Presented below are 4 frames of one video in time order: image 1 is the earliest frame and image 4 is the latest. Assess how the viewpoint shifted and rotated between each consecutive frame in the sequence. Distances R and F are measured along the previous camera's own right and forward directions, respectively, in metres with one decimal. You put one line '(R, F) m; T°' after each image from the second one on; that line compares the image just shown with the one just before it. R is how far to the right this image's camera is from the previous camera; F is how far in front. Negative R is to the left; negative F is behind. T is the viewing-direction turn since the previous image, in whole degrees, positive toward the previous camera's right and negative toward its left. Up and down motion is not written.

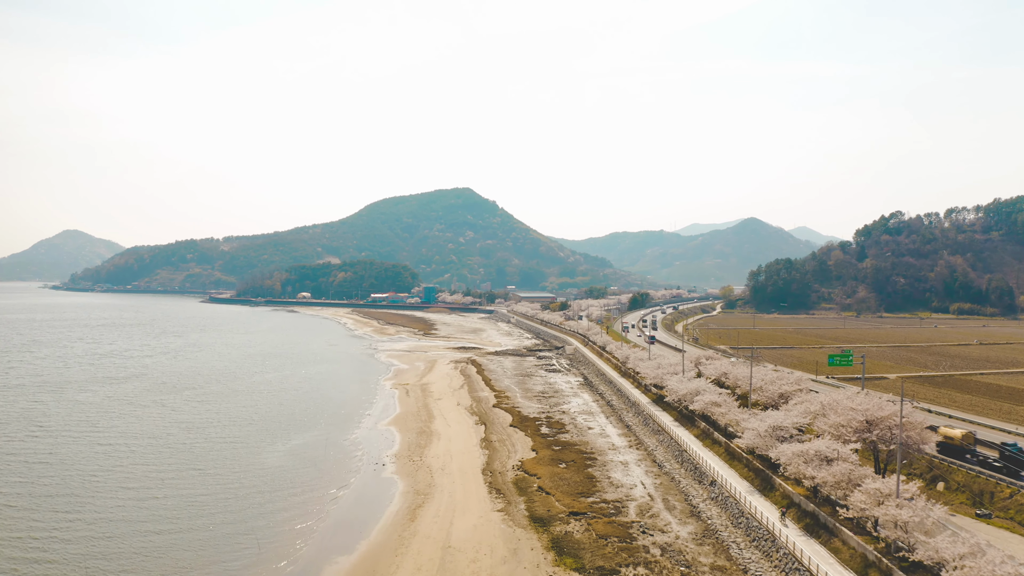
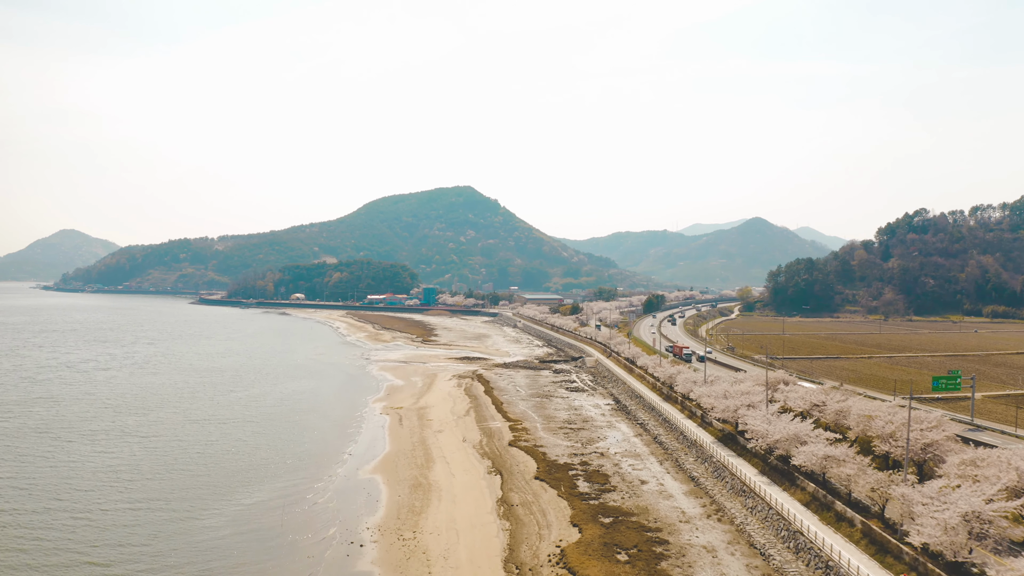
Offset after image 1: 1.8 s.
(-1.0, +7.5) m; 0°
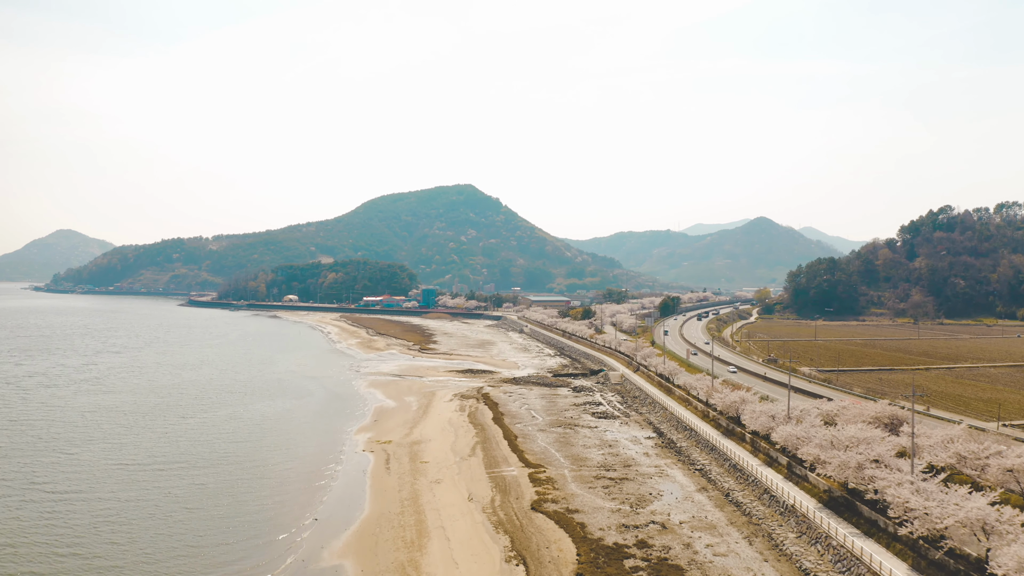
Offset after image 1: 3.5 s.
(-0.8, +7.0) m; 0°
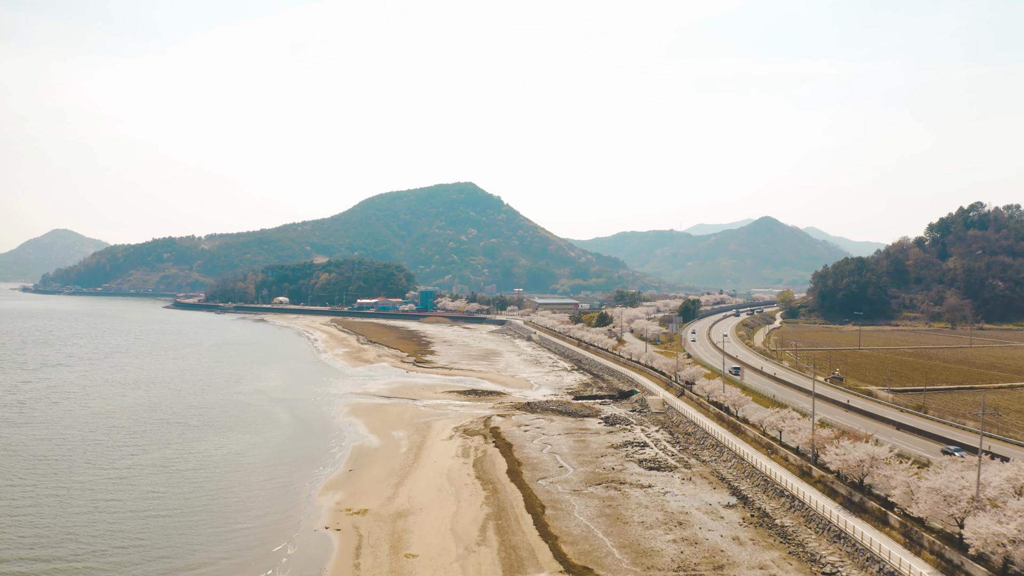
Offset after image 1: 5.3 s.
(-0.9, +8.1) m; 0°
